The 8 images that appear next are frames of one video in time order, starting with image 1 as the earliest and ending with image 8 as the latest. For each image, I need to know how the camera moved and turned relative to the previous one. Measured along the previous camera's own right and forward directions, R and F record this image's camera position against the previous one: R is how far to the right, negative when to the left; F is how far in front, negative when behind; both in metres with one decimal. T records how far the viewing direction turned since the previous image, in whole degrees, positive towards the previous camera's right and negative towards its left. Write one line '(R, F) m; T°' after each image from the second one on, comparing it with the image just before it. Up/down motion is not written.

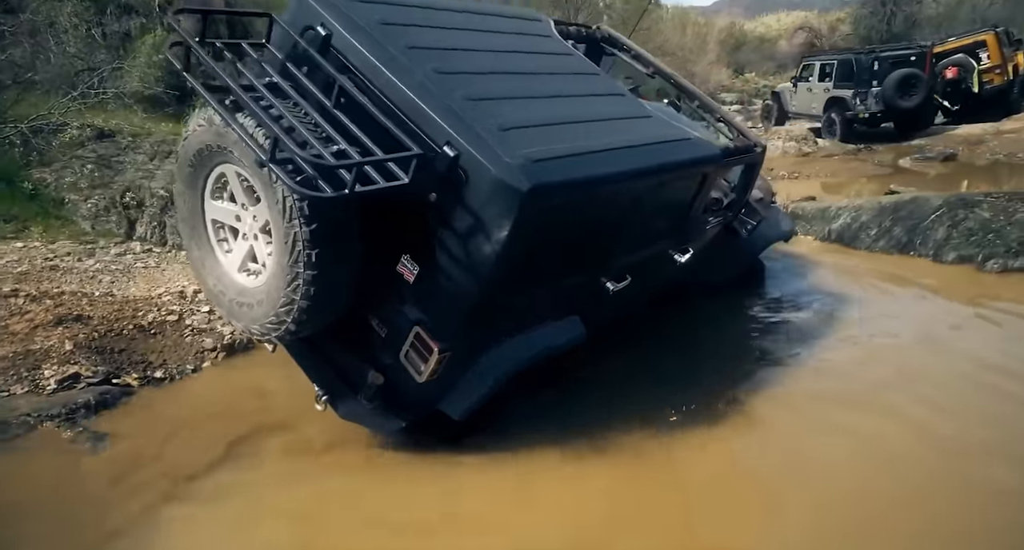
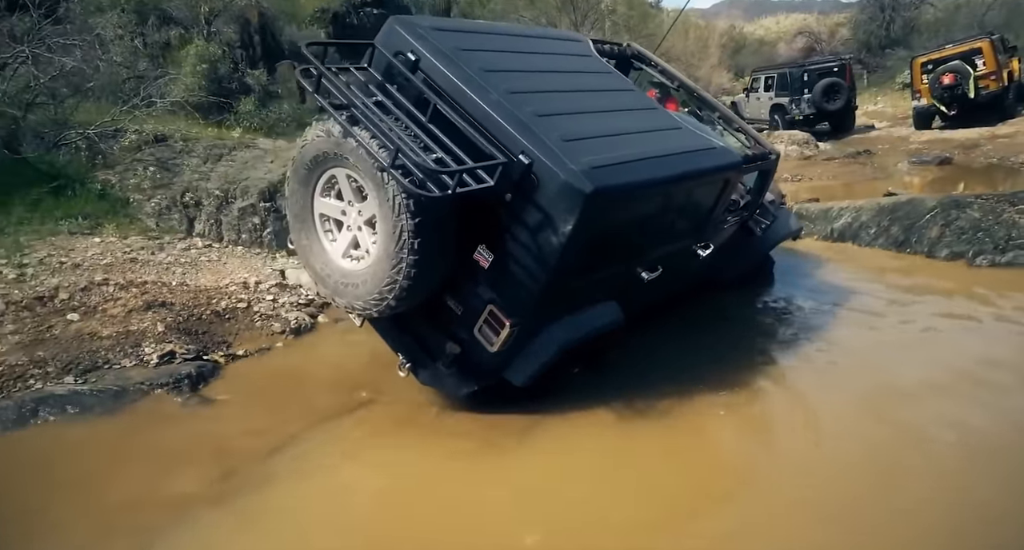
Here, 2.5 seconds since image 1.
(-0.3, -0.5) m; 0°
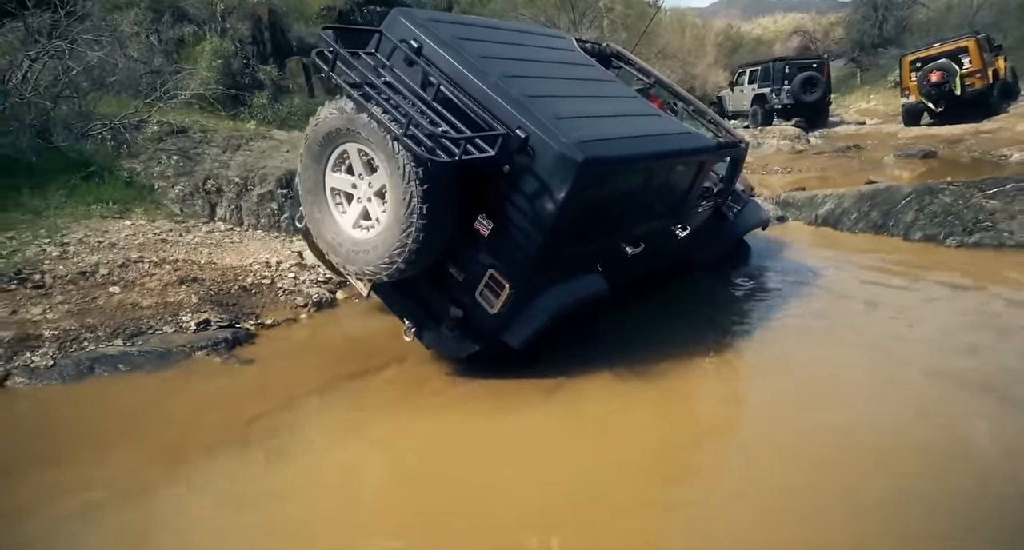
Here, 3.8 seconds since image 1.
(-0.1, -0.4) m; 0°
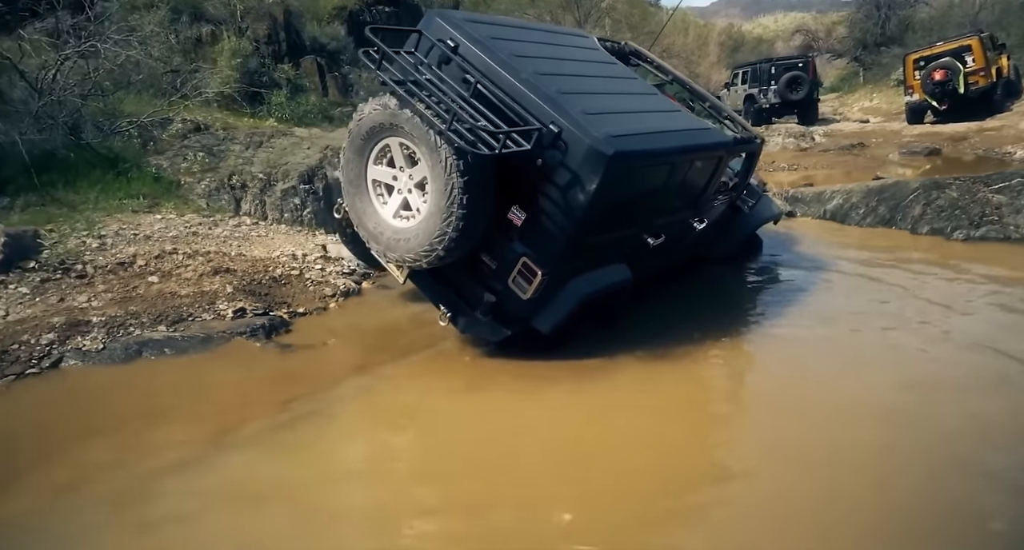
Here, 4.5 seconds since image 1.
(-0.2, -0.2) m; 0°
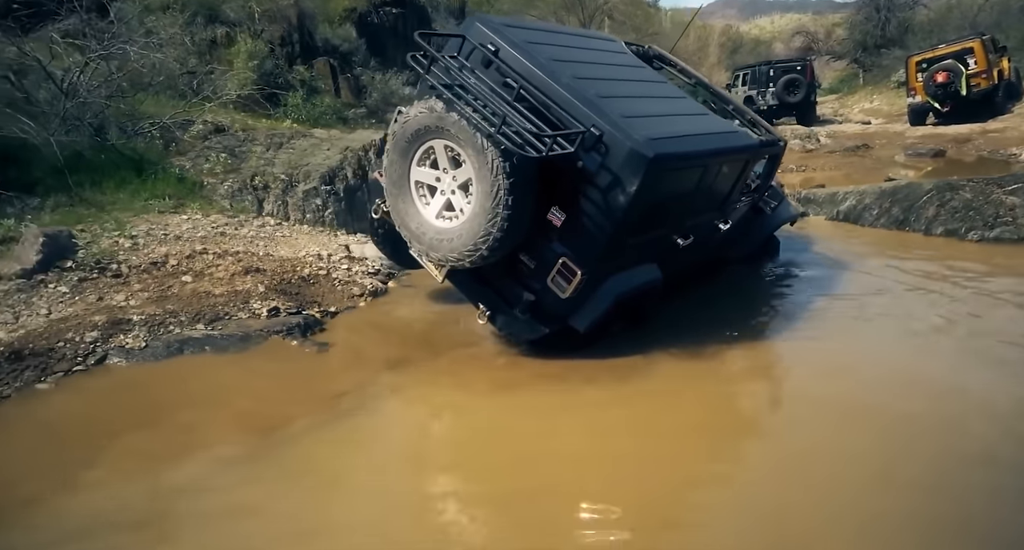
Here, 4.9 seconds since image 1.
(-0.2, -0.1) m; 0°
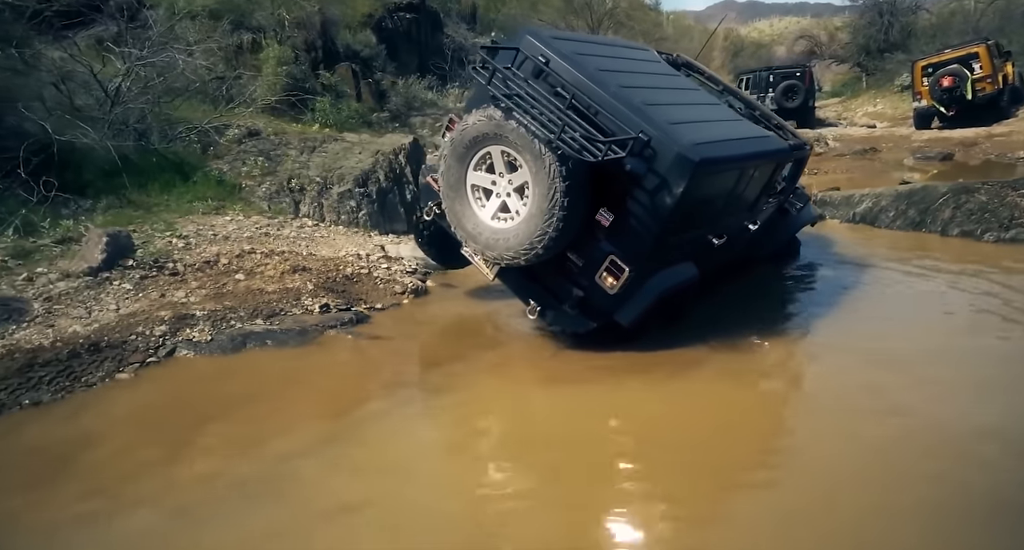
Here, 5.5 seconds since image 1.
(-0.3, -0.2) m; 0°
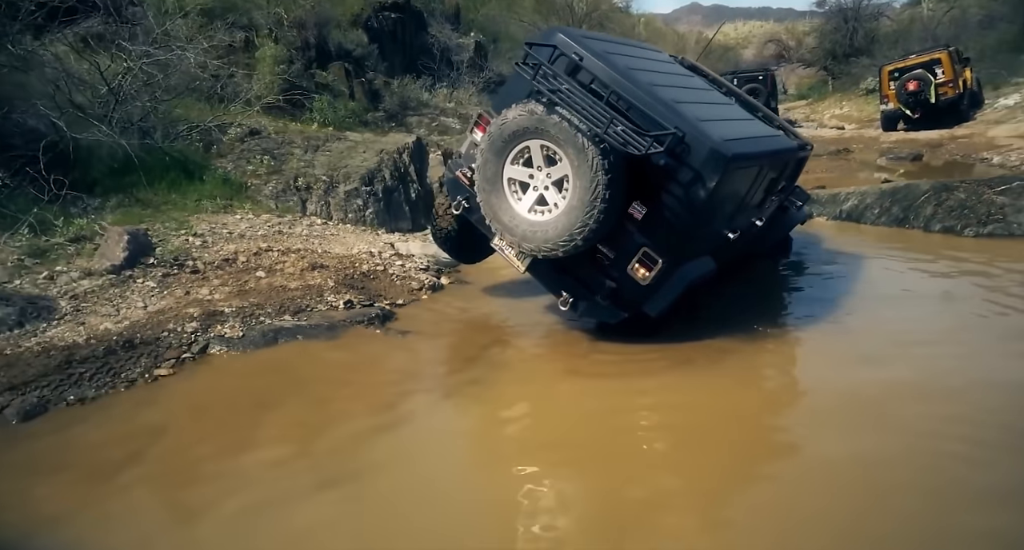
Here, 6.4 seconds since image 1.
(-0.4, -0.1) m; +2°
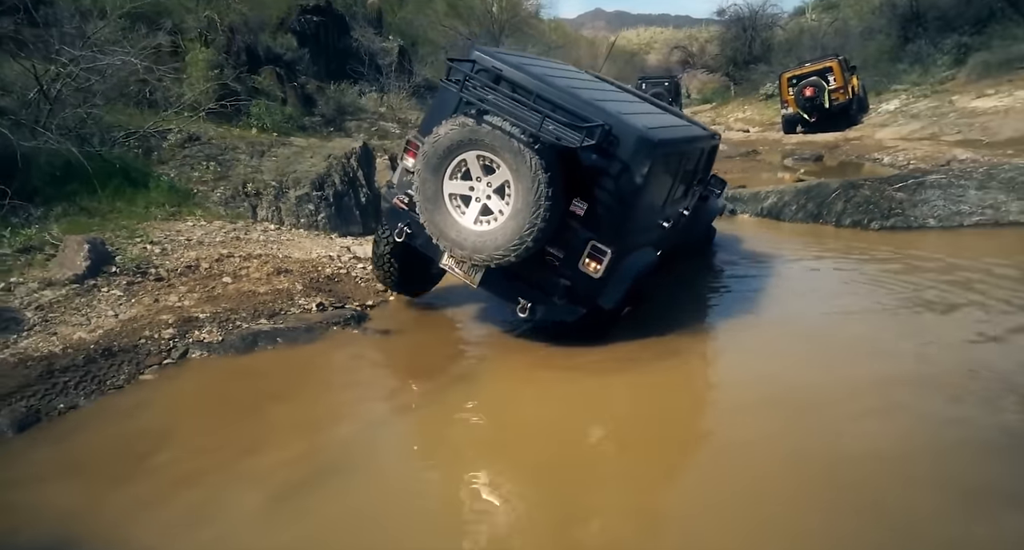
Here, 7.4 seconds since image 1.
(-0.4, -0.2) m; +6°
